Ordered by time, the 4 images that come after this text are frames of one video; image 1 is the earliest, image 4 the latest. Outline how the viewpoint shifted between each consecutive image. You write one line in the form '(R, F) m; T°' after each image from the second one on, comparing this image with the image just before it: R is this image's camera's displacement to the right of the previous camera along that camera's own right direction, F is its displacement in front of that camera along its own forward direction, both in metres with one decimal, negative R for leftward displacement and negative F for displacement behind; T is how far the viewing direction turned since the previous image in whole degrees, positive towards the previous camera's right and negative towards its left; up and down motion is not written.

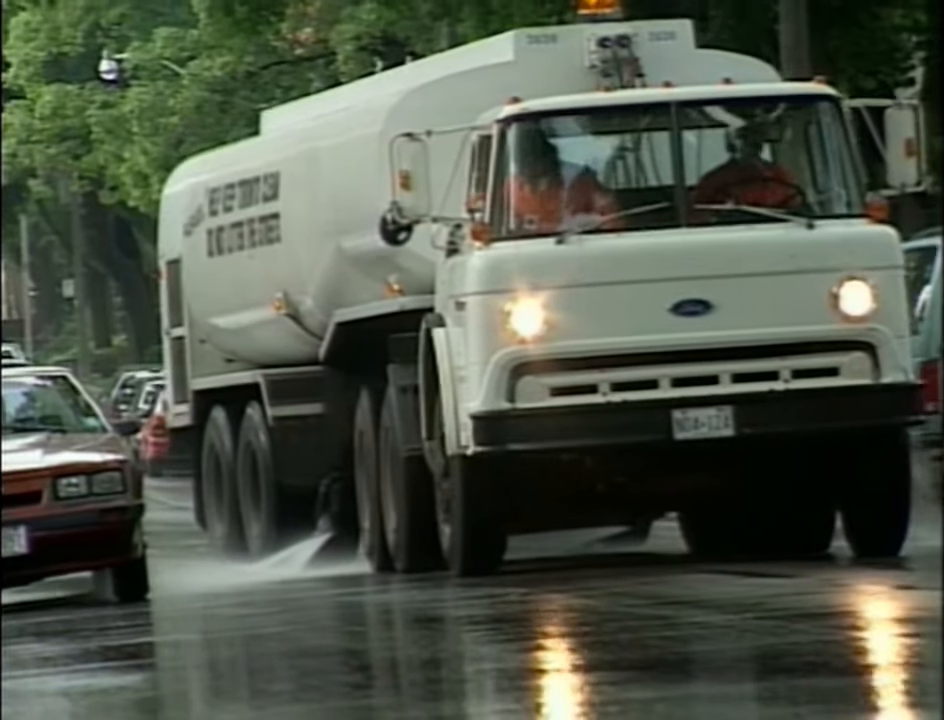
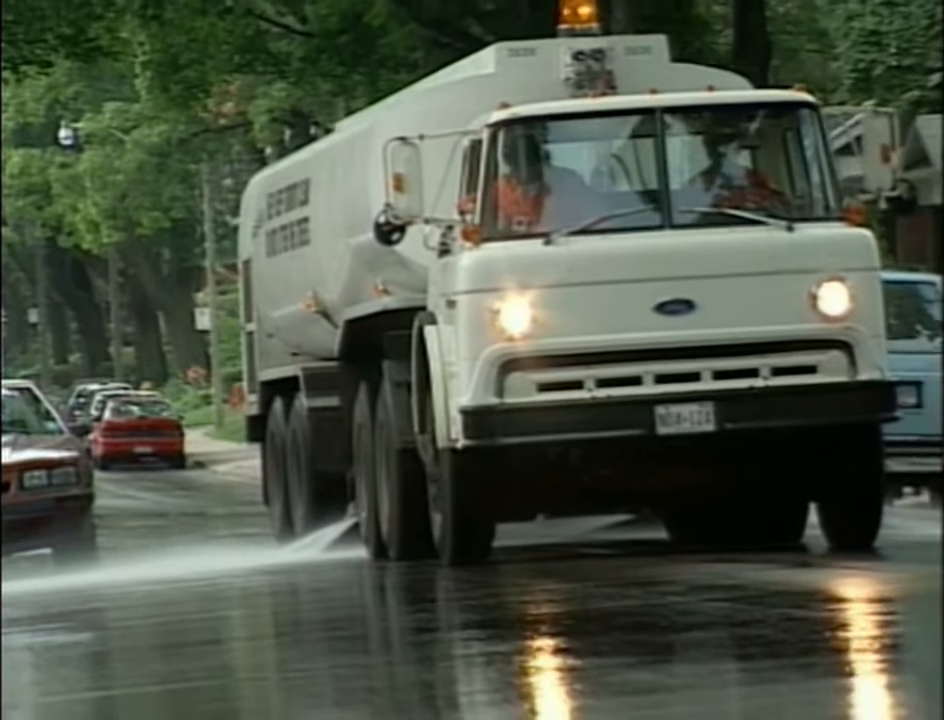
(+0.5, -0.6) m; -2°
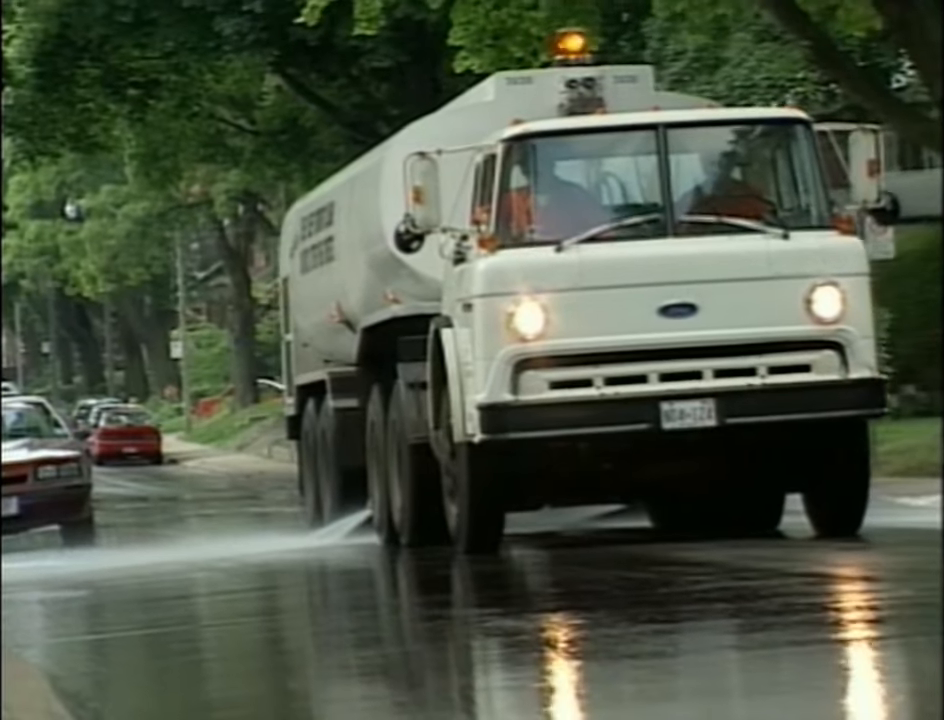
(-0.1, -0.9) m; 0°
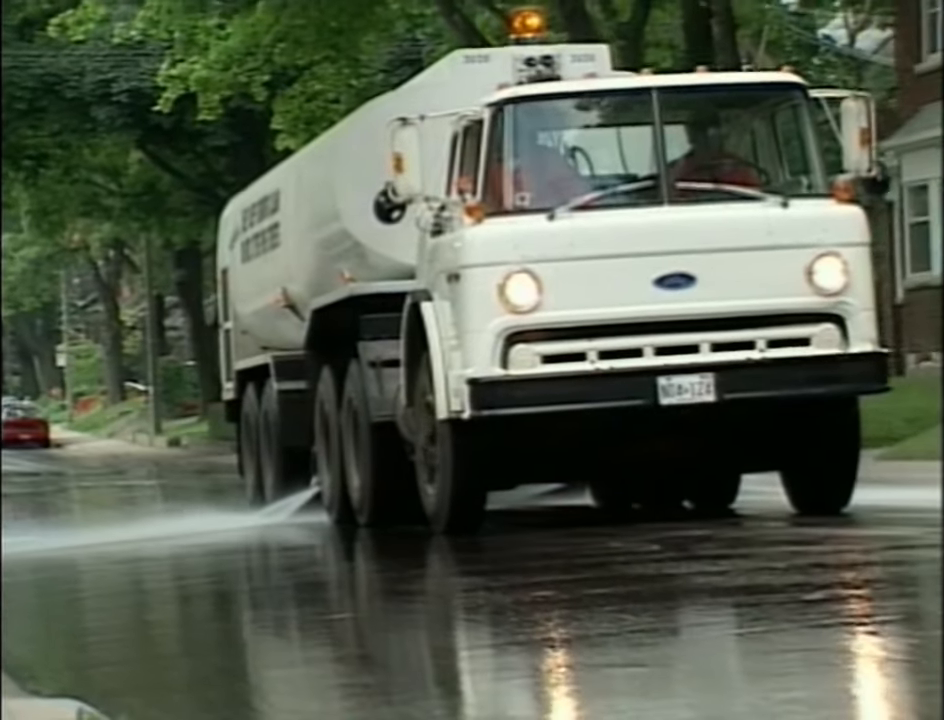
(-0.3, +0.5) m; +1°
